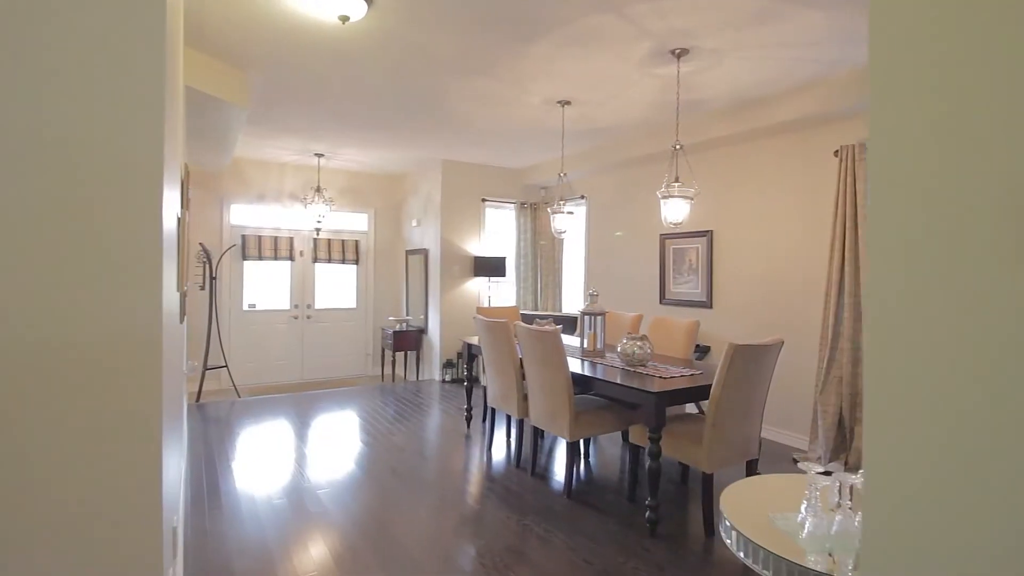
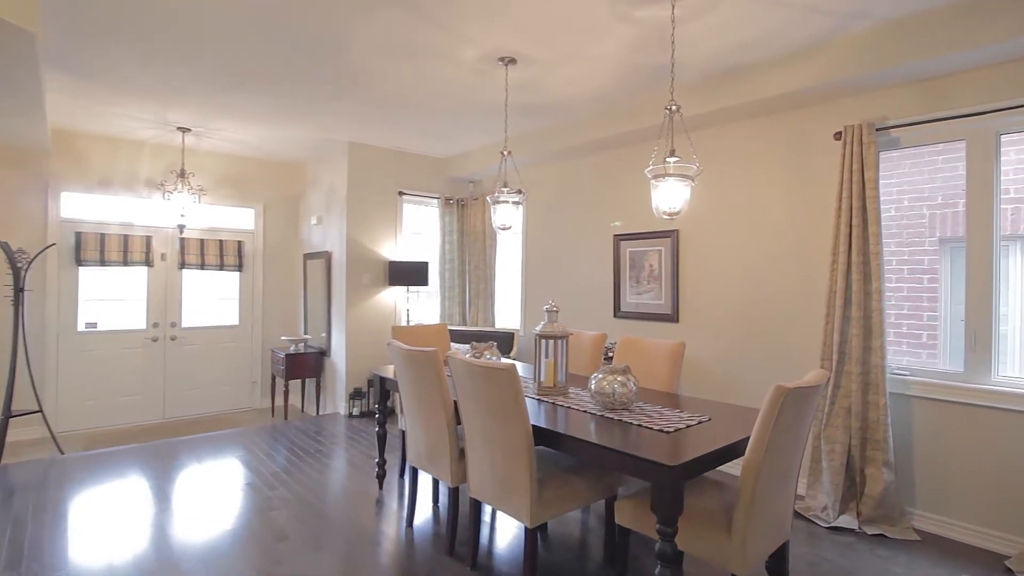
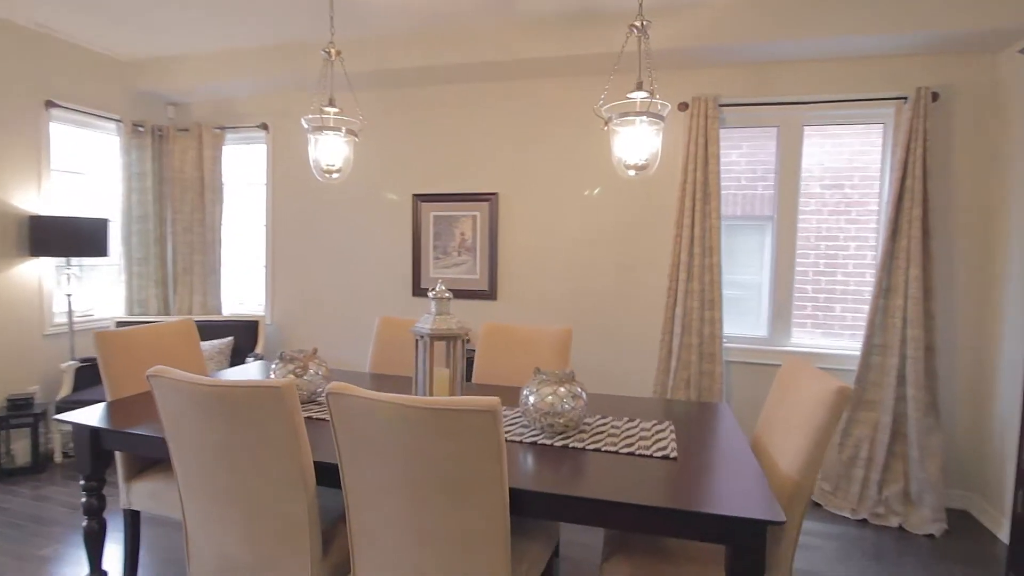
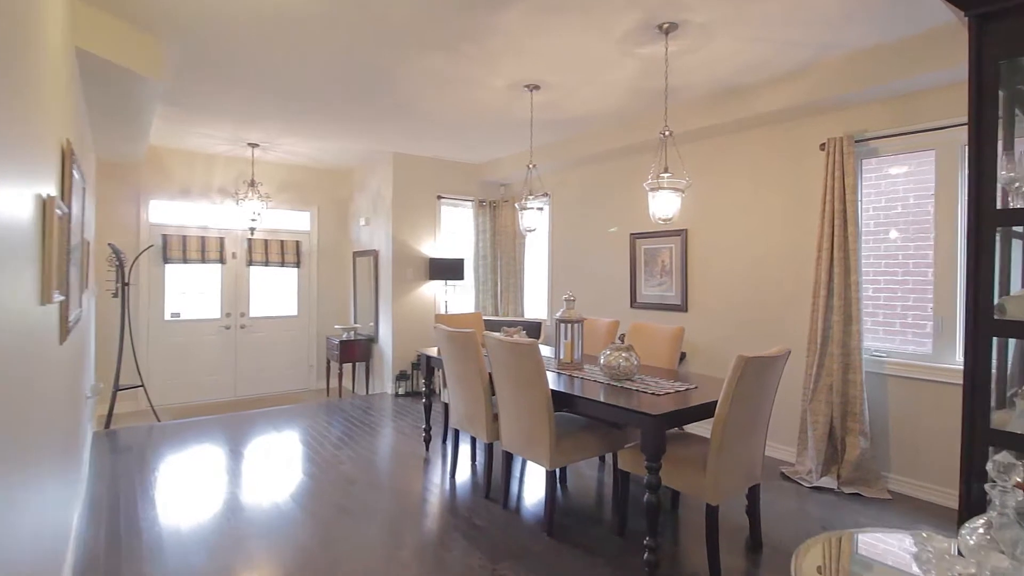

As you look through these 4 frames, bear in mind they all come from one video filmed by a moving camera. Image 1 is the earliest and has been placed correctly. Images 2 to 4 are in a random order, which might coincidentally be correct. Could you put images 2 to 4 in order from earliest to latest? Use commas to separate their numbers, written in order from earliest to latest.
4, 2, 3
